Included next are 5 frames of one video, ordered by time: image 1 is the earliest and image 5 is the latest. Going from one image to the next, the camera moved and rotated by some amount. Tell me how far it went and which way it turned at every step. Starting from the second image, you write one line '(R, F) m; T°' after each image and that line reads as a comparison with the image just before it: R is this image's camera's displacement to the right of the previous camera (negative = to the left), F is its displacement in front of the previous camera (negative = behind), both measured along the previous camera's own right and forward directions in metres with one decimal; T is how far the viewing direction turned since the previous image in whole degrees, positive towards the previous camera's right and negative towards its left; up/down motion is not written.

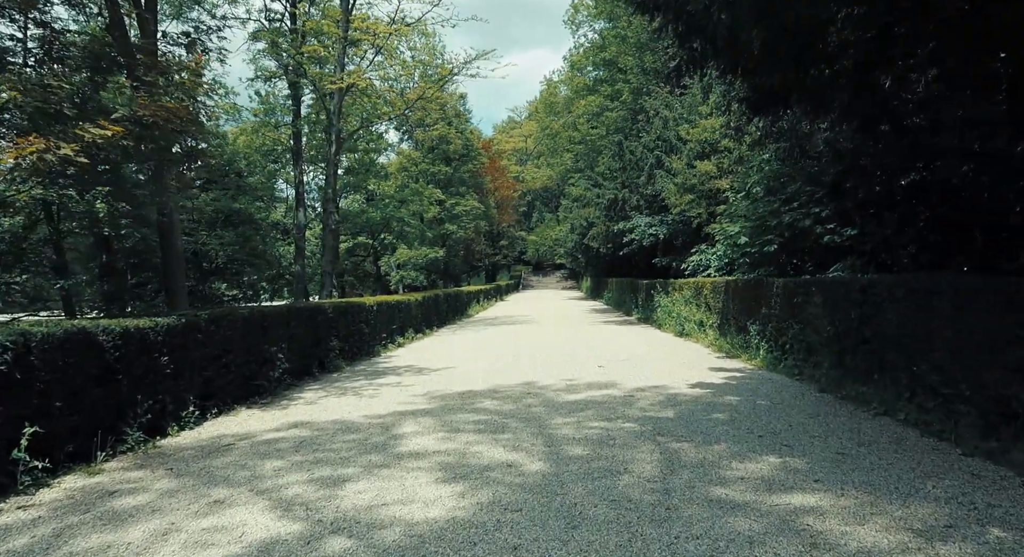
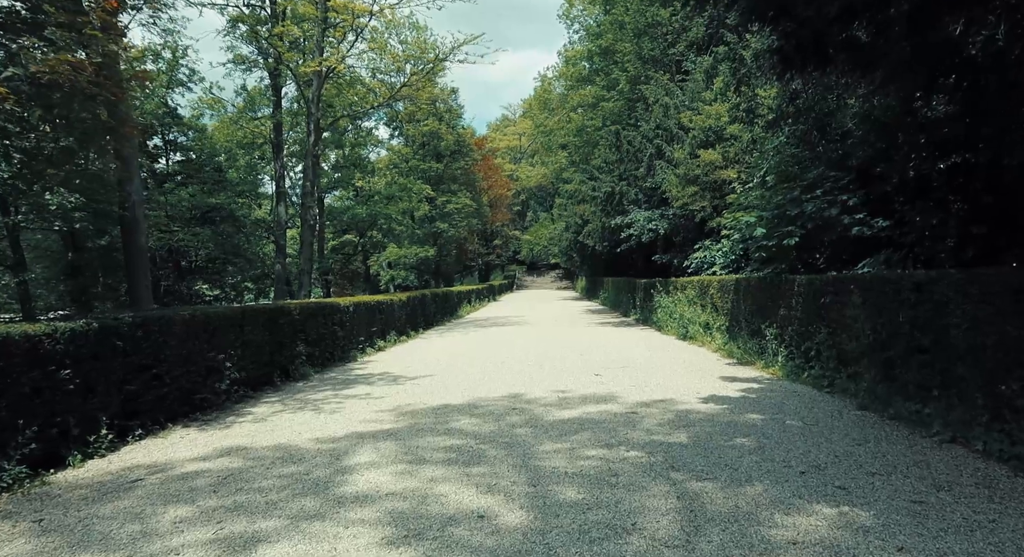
(+0.1, +1.3) m; 0°
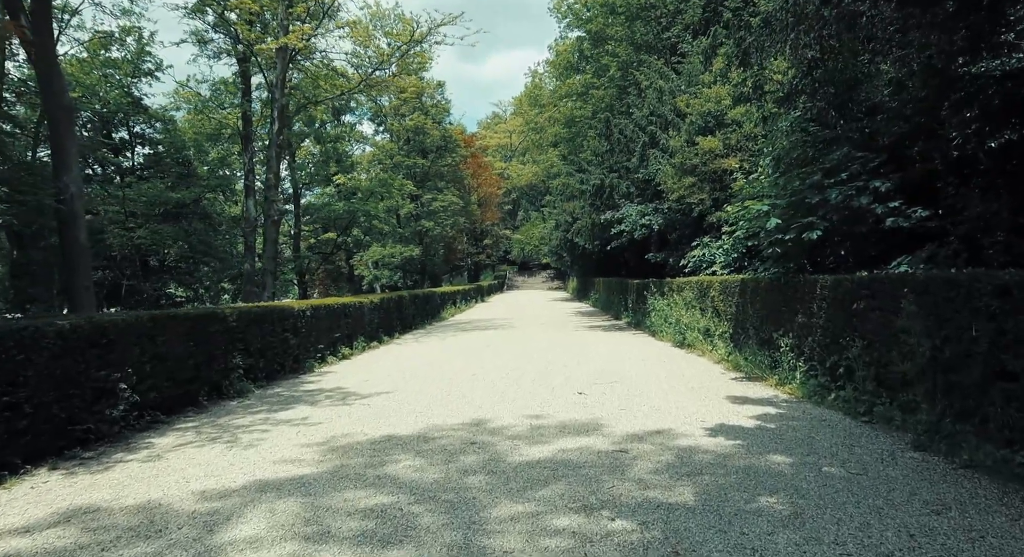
(+0.3, +1.6) m; +1°
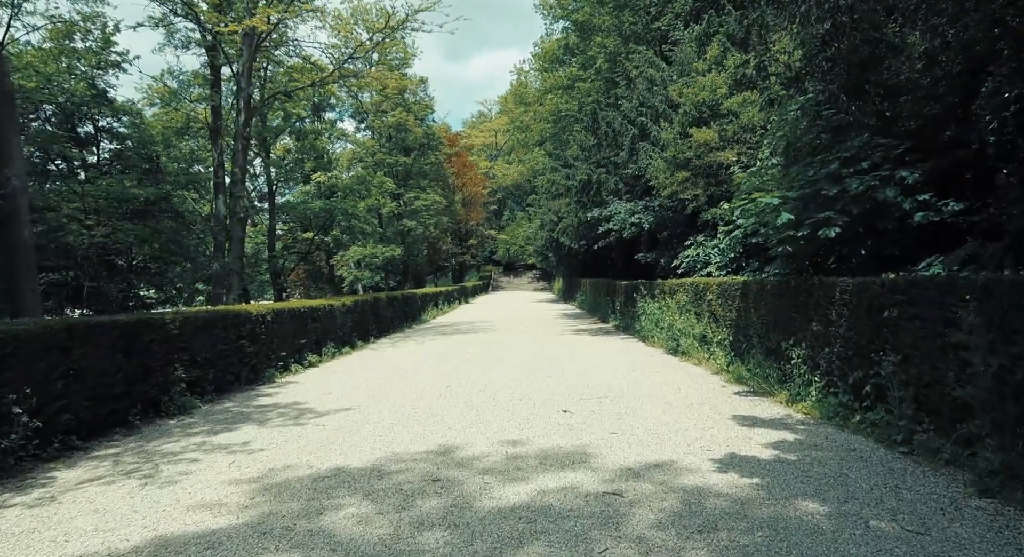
(+0.1, +1.1) m; +1°
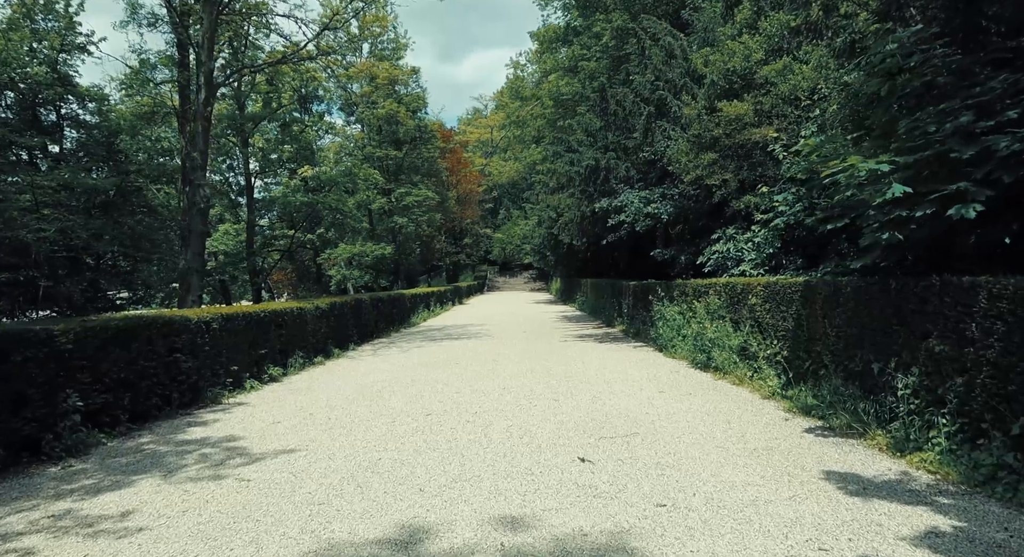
(0.0, +2.1) m; 0°
